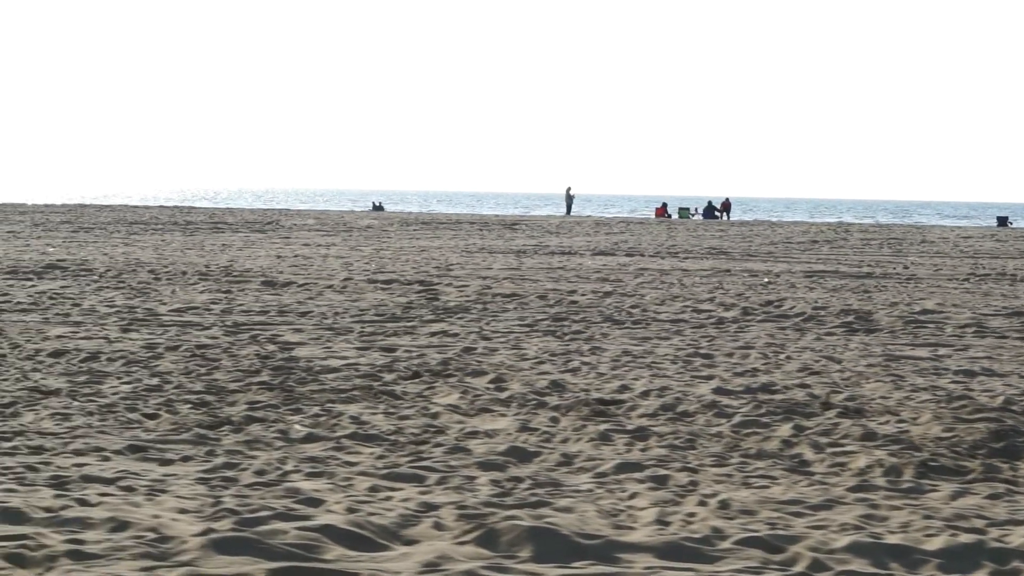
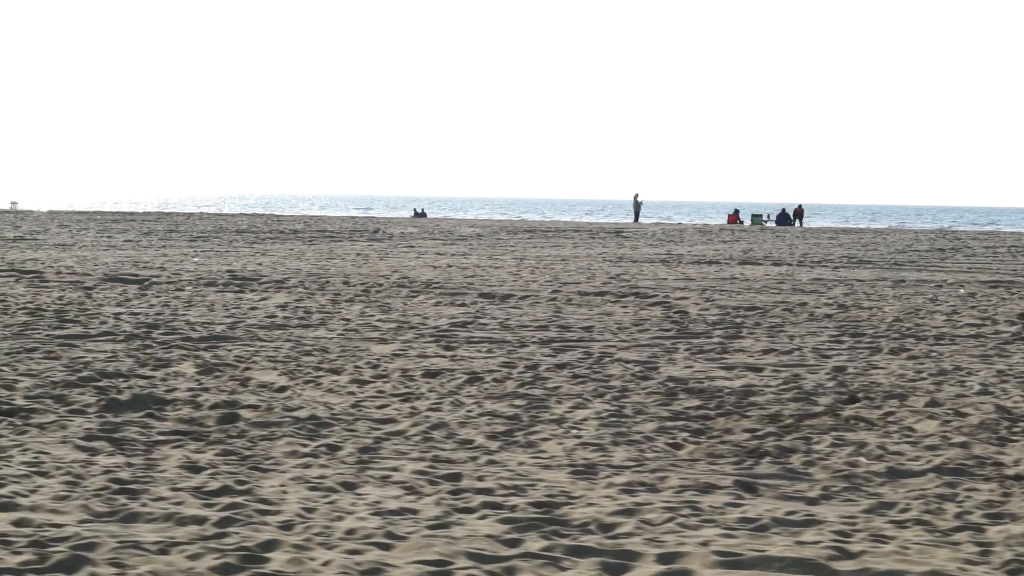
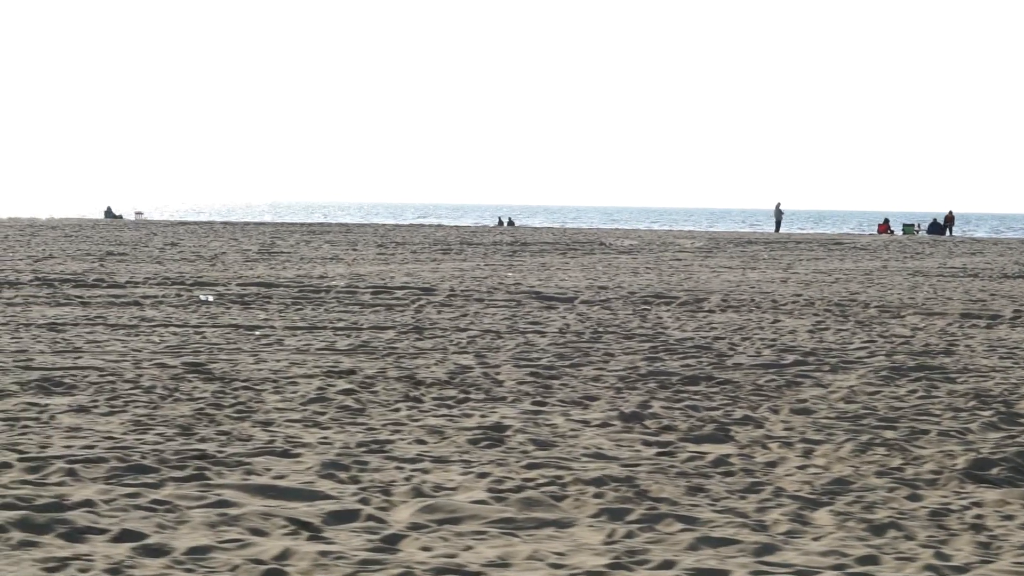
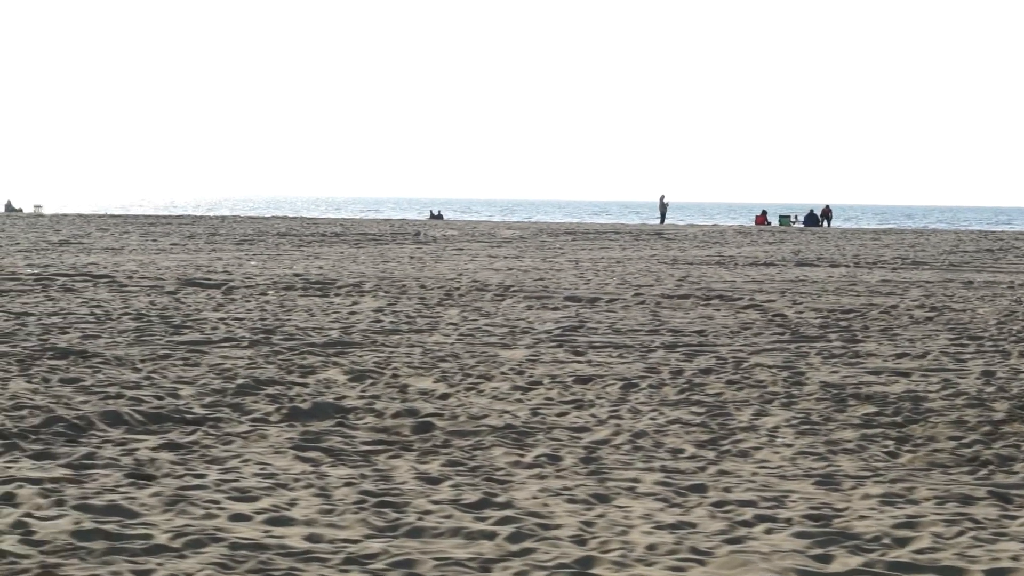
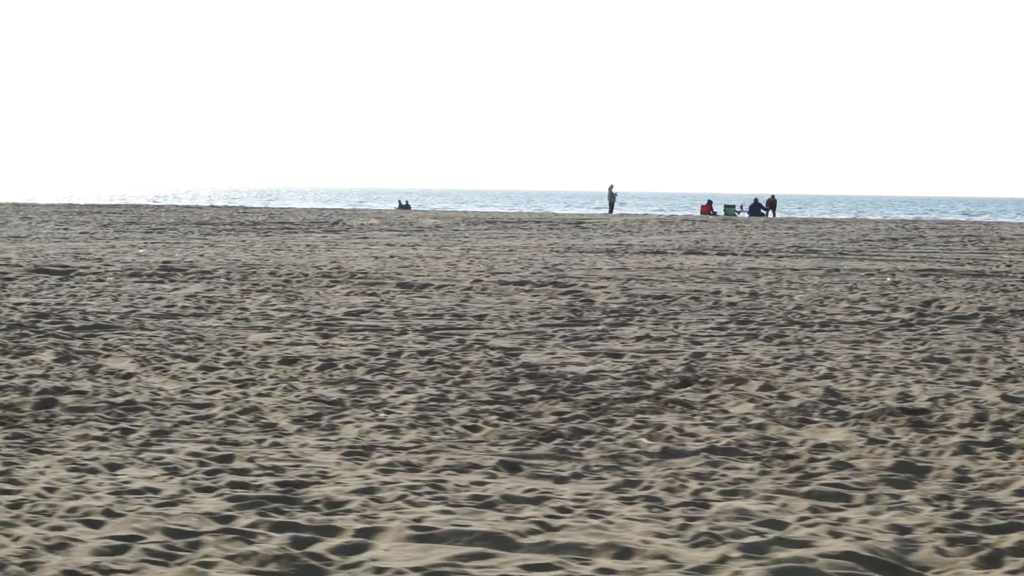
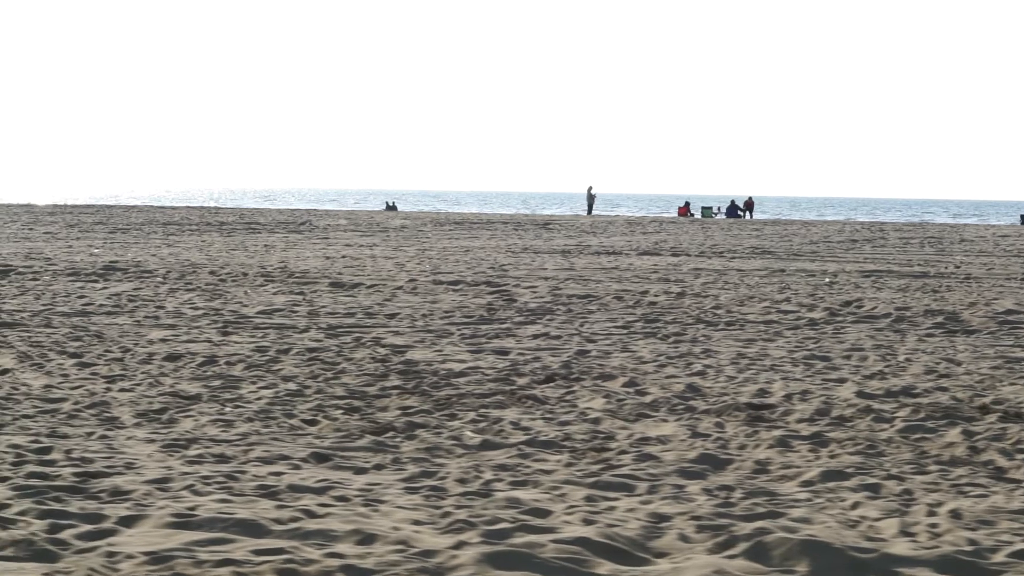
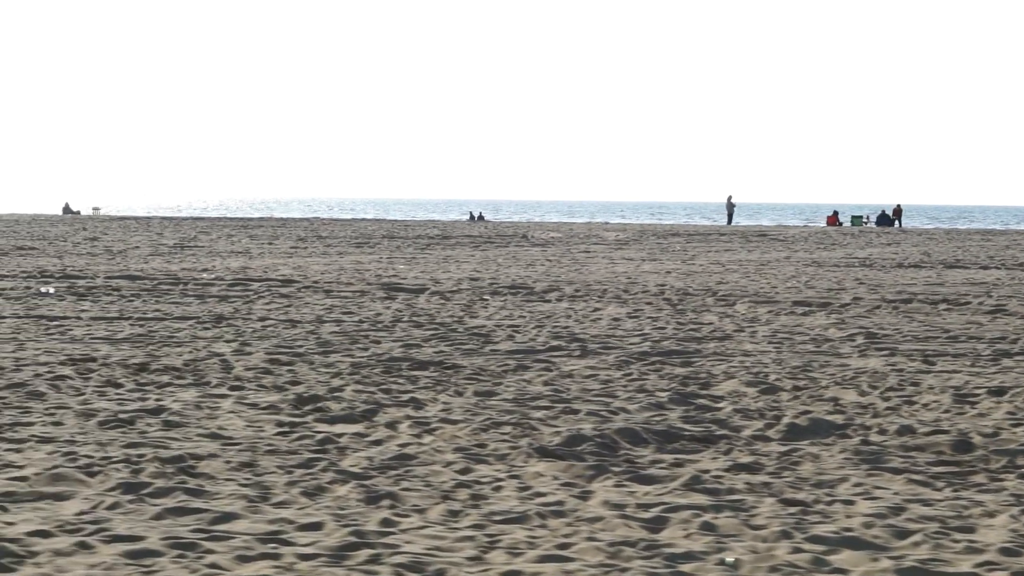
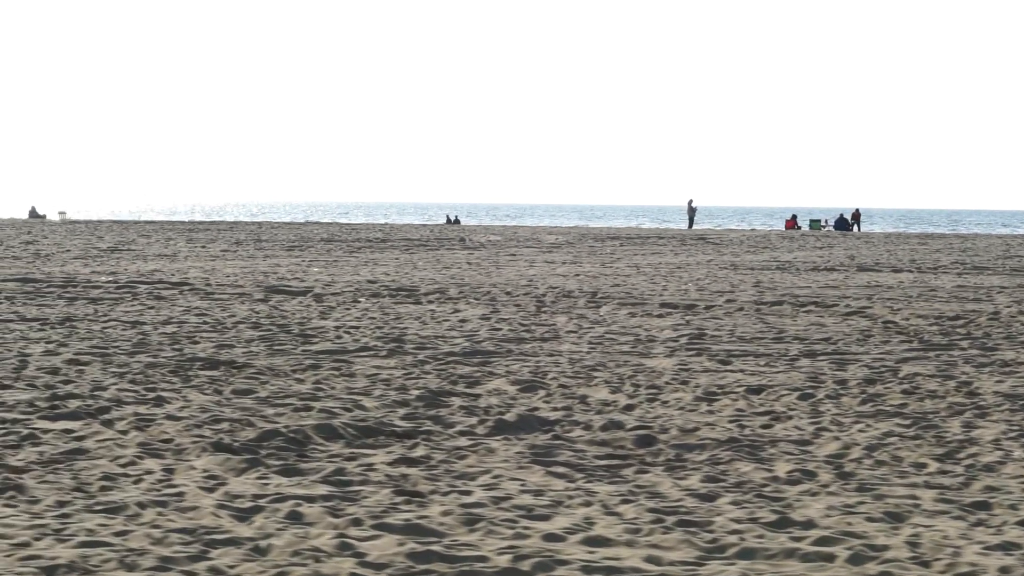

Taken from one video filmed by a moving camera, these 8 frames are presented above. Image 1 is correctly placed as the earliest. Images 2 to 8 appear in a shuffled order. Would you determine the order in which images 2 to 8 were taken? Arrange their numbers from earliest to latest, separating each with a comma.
6, 5, 2, 4, 8, 7, 3
